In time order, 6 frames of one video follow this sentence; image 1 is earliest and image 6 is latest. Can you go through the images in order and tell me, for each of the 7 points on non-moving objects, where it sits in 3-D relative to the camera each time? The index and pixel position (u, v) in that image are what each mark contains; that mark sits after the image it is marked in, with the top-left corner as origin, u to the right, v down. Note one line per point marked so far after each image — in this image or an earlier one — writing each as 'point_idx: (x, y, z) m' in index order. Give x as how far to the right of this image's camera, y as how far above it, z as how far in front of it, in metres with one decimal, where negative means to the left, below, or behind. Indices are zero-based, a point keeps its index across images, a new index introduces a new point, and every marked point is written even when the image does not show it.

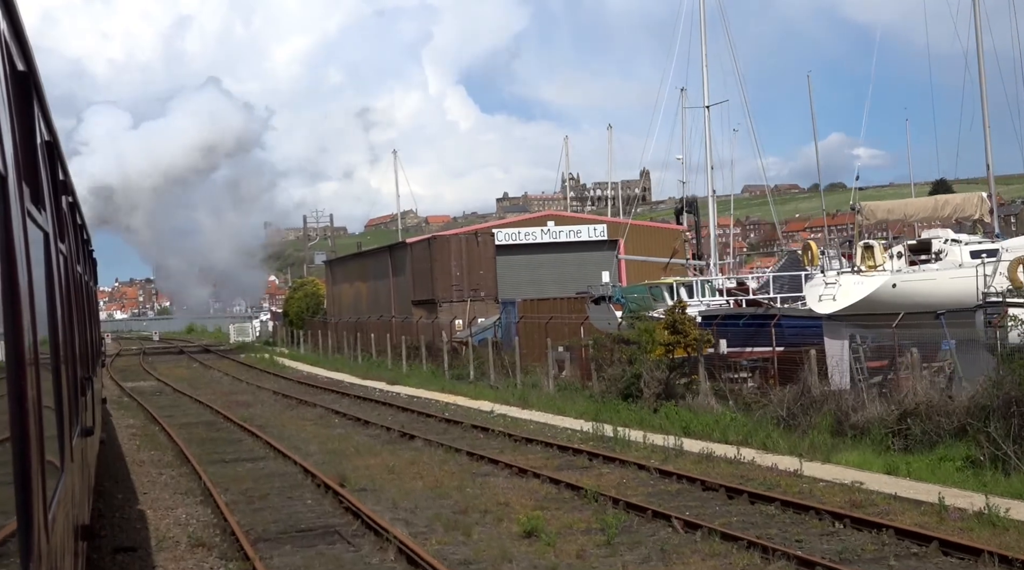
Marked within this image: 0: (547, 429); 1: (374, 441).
0: (+0.5, -2.0, +17.9) m
1: (-1.9, -2.2, +17.8) m
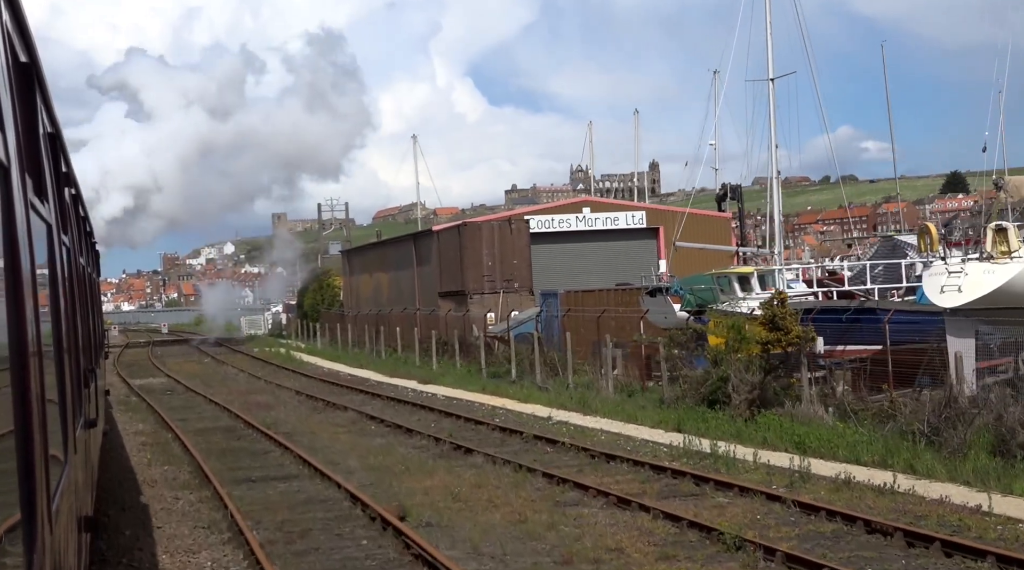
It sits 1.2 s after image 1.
0: (+1.4, -1.9, +15.3) m
1: (-1.0, -2.1, +15.3) m
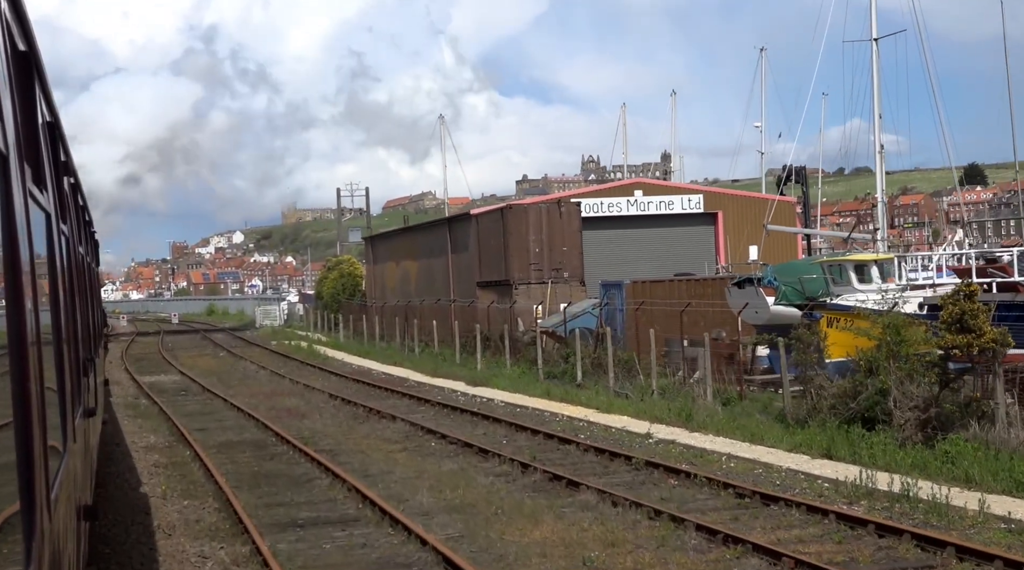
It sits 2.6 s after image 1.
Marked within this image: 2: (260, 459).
0: (+2.4, -1.8, +12.0) m
1: (0.0, -1.9, +12.0) m
2: (-3.0, -2.1, +15.2) m
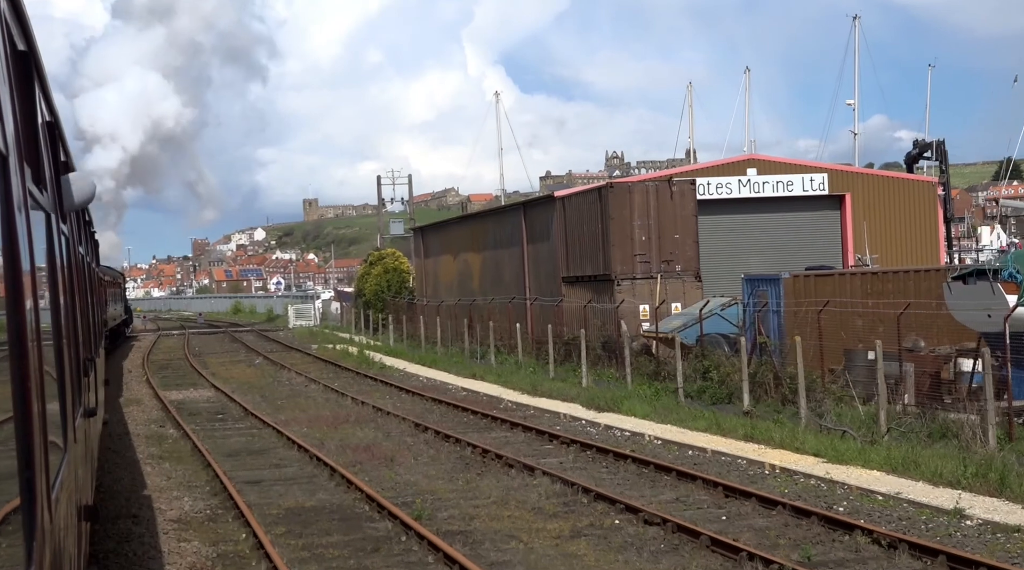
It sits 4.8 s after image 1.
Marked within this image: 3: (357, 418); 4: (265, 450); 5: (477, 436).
0: (+4.2, -1.7, +6.5) m
1: (+1.8, -1.9, +6.5) m
2: (-1.2, -2.0, +9.7) m
3: (-2.3, -2.0, +18.9) m
4: (-3.0, -2.0, +15.7) m
5: (-0.5, -1.9, +16.5) m
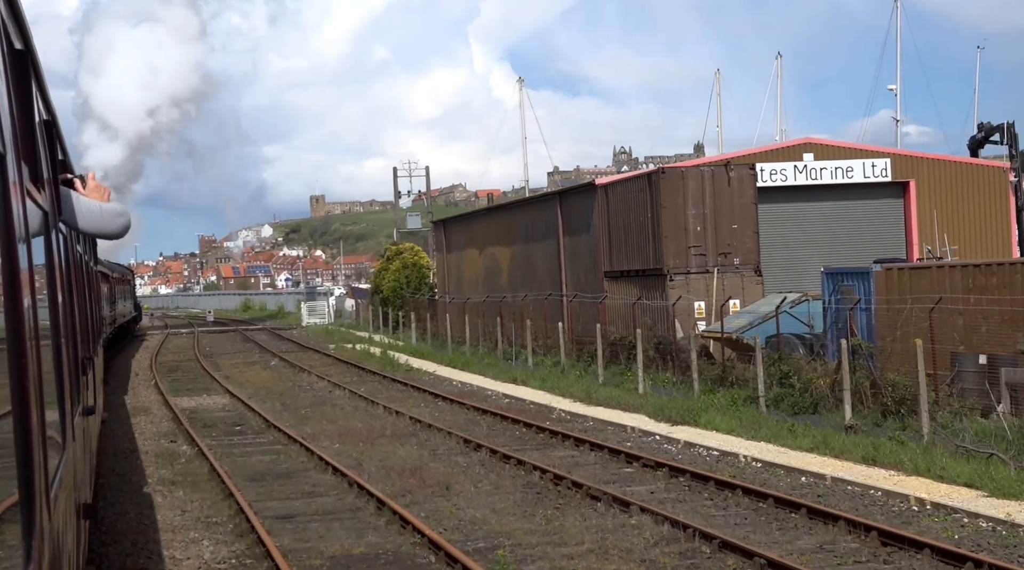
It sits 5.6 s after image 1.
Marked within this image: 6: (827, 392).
0: (+4.9, -1.7, +4.2) m
1: (+2.5, -1.9, +4.2) m
2: (-0.5, -2.0, +7.5) m
3: (-1.5, -1.9, +16.7) m
4: (-2.3, -2.0, +13.5) m
5: (+0.3, -1.9, +14.2) m
6: (+4.2, -1.4, +17.0) m
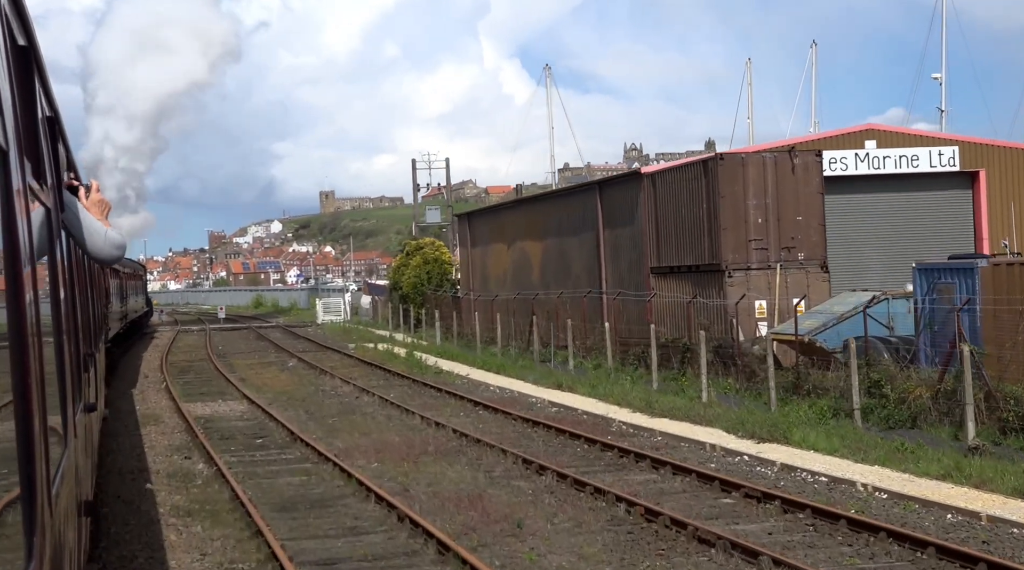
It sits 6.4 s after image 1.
0: (+5.5, -1.7, +2.2) m
1: (+3.1, -1.9, +2.2) m
2: (+0.2, -2.0, +5.5) m
3: (-0.8, -1.9, +14.7) m
4: (-1.6, -1.9, +11.5) m
5: (+1.0, -1.8, +12.2) m
6: (+4.9, -1.4, +15.0) m
